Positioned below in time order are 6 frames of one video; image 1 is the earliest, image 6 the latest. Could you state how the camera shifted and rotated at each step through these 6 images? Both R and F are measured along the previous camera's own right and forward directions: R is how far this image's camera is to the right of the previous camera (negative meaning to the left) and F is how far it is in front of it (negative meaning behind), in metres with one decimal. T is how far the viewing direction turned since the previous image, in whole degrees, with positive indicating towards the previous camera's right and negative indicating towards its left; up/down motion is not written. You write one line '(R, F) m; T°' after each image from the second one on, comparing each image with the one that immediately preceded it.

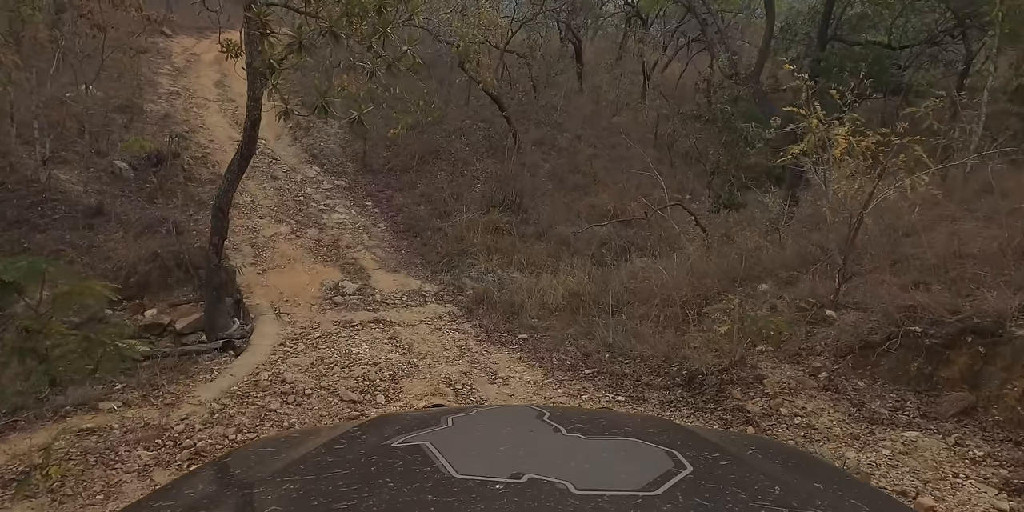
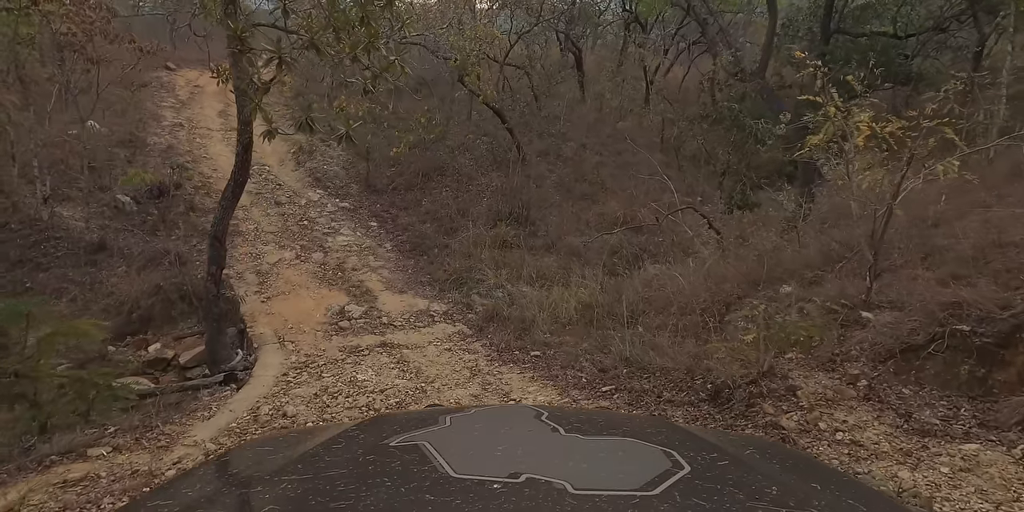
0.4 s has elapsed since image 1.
(0.0, +0.2) m; -1°
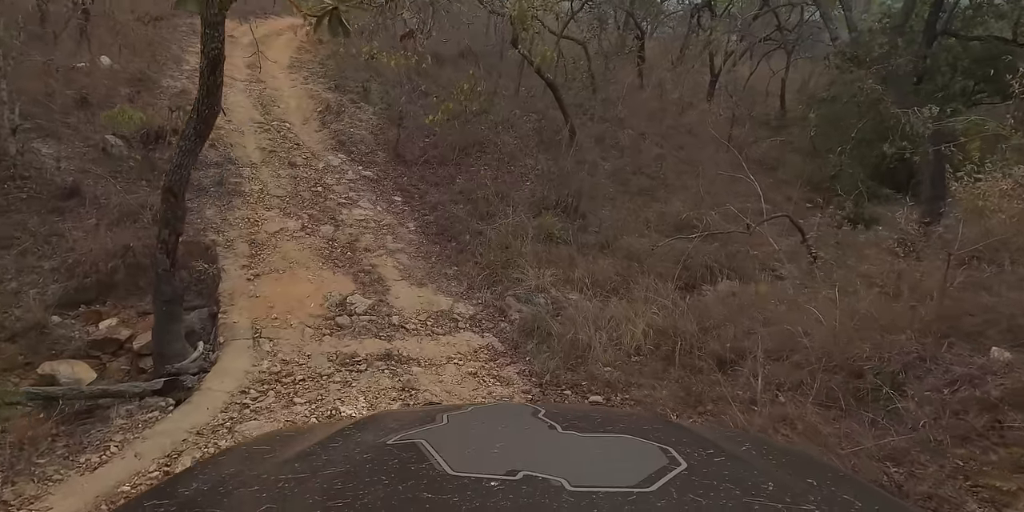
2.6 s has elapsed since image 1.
(-0.2, +1.4) m; -3°
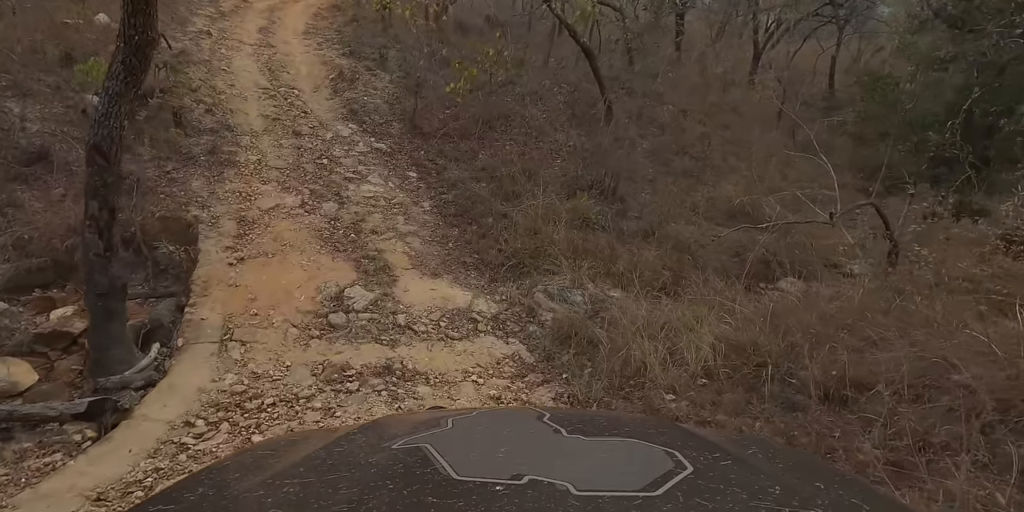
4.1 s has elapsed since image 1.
(-0.1, +0.9) m; -2°
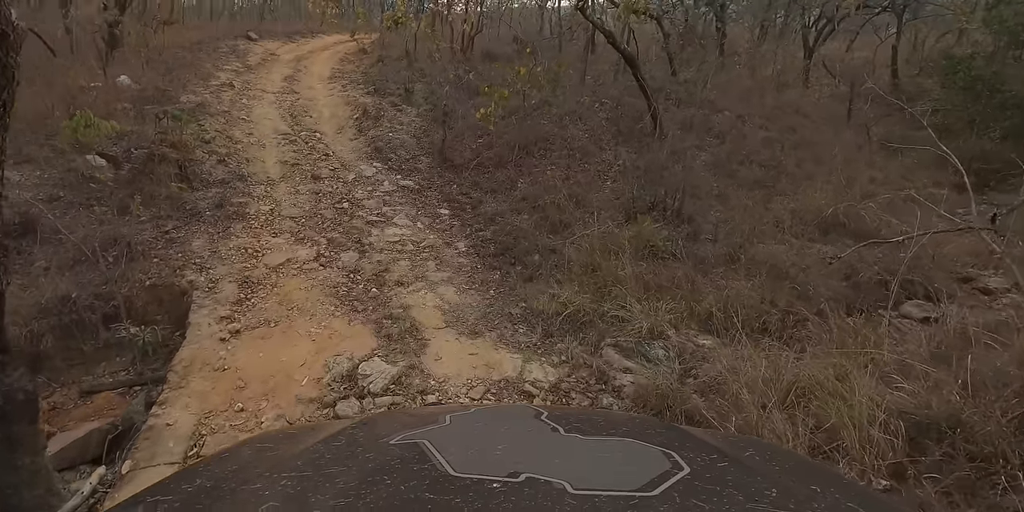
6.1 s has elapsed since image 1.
(-0.1, +1.0) m; -5°
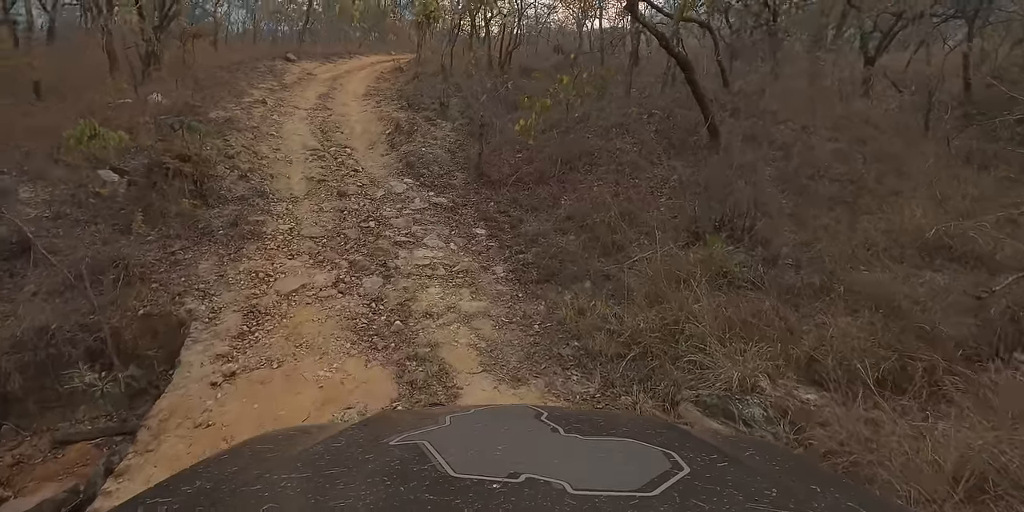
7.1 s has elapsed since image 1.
(-0.1, +0.7) m; -4°
